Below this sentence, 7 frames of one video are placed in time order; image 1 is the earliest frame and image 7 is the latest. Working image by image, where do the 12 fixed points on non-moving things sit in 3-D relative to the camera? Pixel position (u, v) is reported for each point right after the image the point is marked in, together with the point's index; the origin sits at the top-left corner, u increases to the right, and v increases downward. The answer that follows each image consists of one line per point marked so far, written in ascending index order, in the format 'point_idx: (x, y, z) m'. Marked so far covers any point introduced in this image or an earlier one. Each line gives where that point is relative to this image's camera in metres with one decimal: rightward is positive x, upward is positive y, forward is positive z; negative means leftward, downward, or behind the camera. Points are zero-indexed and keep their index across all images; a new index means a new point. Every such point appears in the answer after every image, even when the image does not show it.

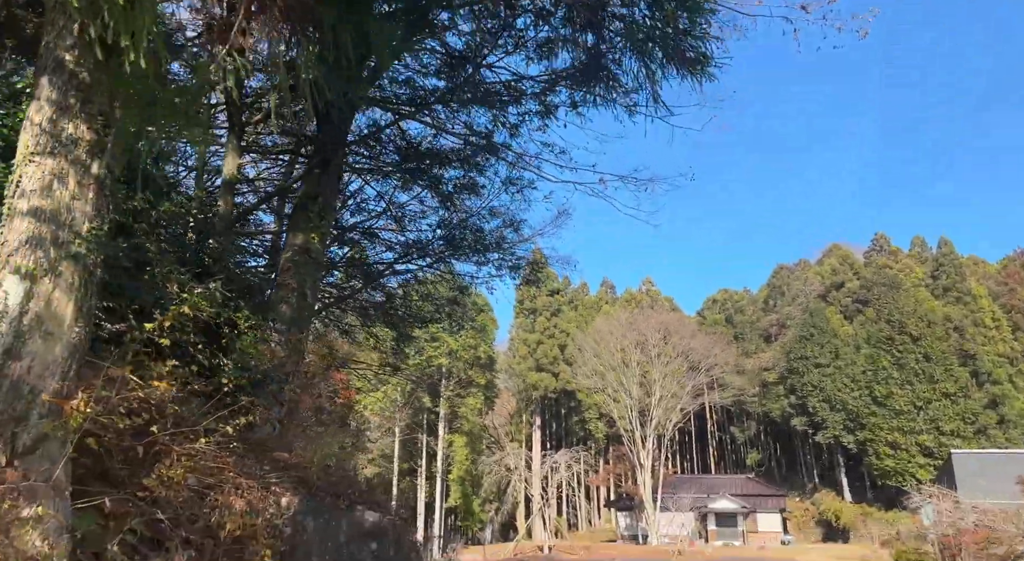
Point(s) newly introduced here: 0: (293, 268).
0: (-1.9, +0.1, +5.8) m
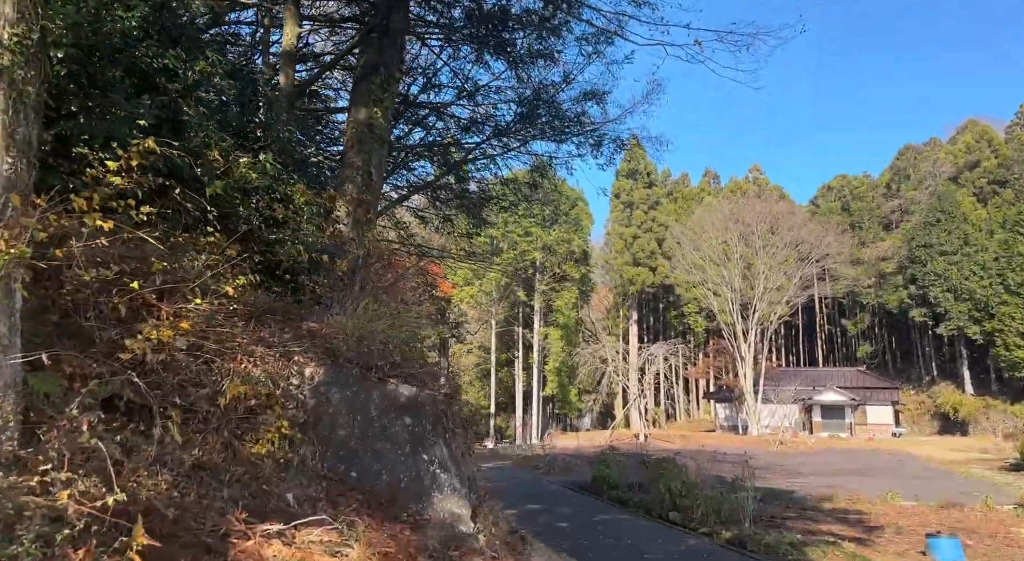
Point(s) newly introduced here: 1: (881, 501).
0: (-1.3, +1.1, +5.5) m
1: (+6.0, -3.6, +10.9) m
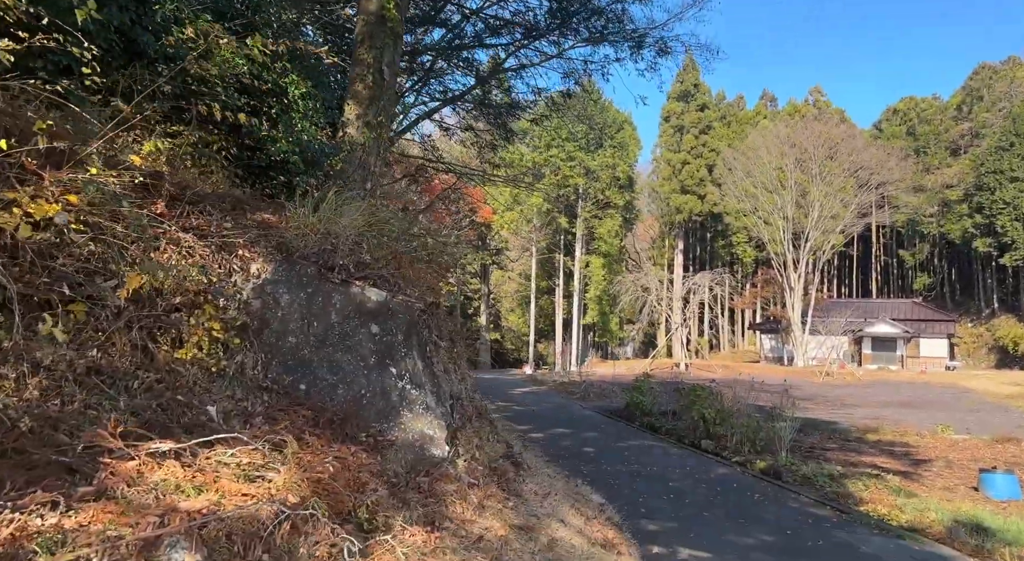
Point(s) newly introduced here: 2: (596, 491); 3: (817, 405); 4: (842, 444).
0: (-1.1, +1.8, +5.0) m
1: (+6.5, -2.4, +10.4) m
2: (+0.6, -1.6, +4.9) m
3: (+6.6, -2.7, +14.6) m
4: (+4.4, -2.2, +9.0) m
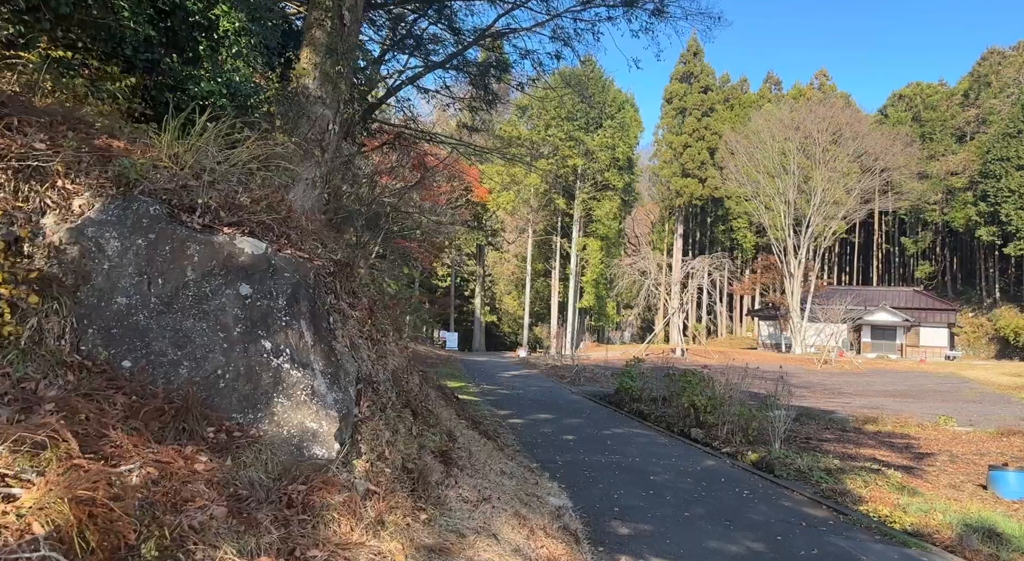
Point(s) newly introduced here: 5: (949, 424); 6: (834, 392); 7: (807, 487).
0: (-1.3, +2.0, +4.5) m
1: (+6.2, -2.1, +10.0) m
2: (+0.3, -1.4, +4.4) m
3: (+6.4, -2.4, +14.2) m
4: (+4.2, -2.0, +8.6) m
5: (+6.4, -2.1, +9.9) m
6: (+7.0, -2.4, +14.7) m
7: (+2.2, -1.6, +5.1) m
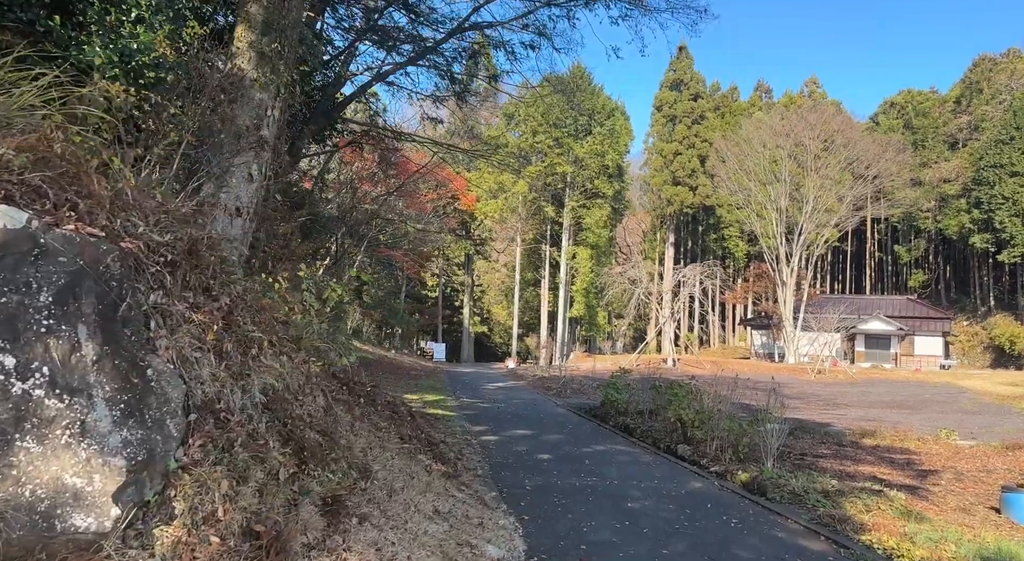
0: (-1.5, +2.0, +4.0) m
1: (+5.9, -2.2, +9.5) m
2: (+0.1, -1.4, +3.9) m
3: (+6.0, -2.5, +13.8) m
4: (+3.9, -2.0, +8.1) m
5: (+6.2, -2.2, +9.5) m
6: (+6.7, -2.6, +14.2) m
7: (+2.0, -1.6, +4.6) m
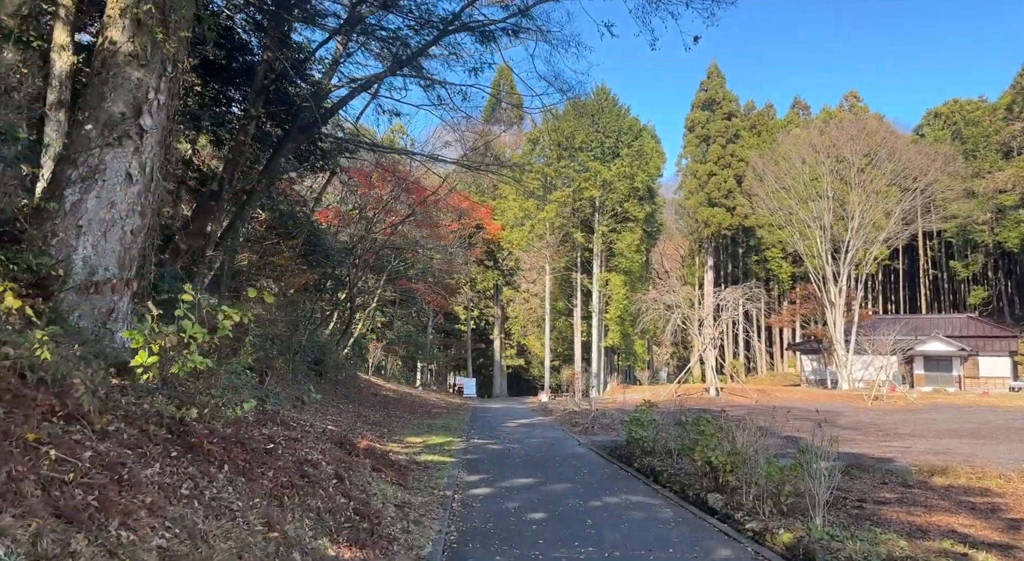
0: (-1.8, +1.8, +3.3) m
1: (+6.1, -2.4, +8.1) m
2: (-0.1, -1.5, +2.9) m
3: (+6.5, -2.8, +12.3) m
4: (+3.9, -2.2, +6.8) m
5: (+6.3, -2.3, +8.0) m
6: (+7.1, -2.9, +12.7) m
7: (+1.8, -1.6, +3.5) m
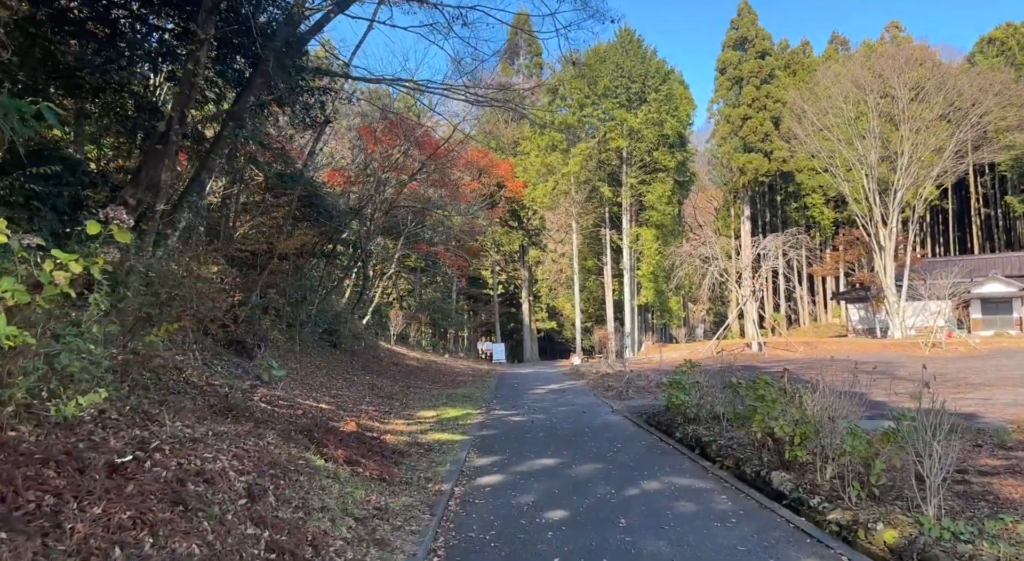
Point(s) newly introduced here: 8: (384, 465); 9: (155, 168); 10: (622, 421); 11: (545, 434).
0: (-2.0, +2.0, +2.1) m
1: (+6.3, -1.5, +6.8) m
2: (-0.1, -1.2, +1.9) m
3: (+6.9, -1.8, +11.0) m
4: (+4.1, -1.5, +5.6) m
5: (+6.5, -1.5, +6.7) m
6: (+7.6, -1.8, +11.4) m
7: (+1.8, -1.2, +2.4) m
8: (-0.8, -1.2, +4.6) m
9: (-2.9, +0.9, +5.5) m
10: (+1.3, -1.7, +8.0) m
11: (+0.4, -1.6, +6.9) m
